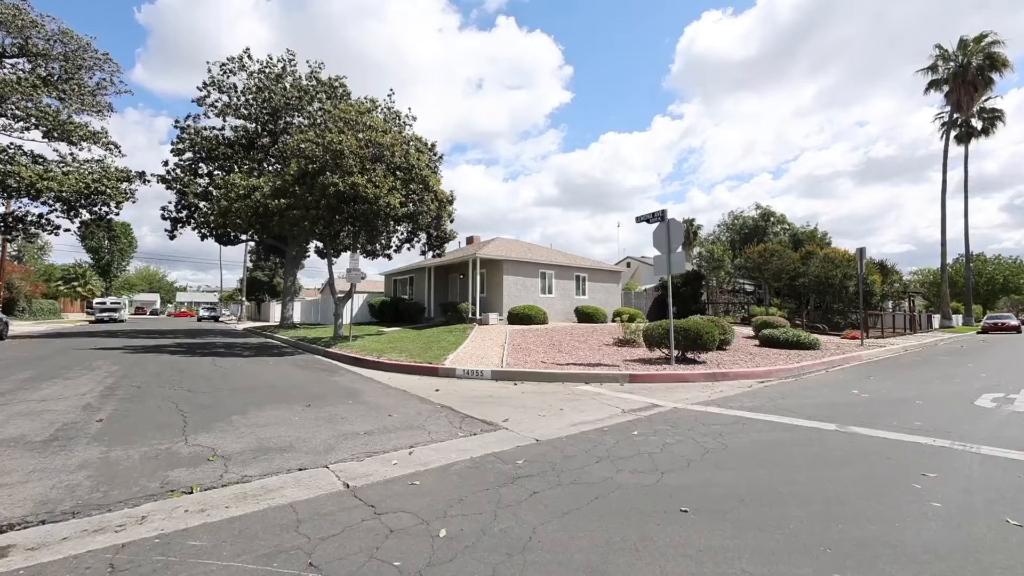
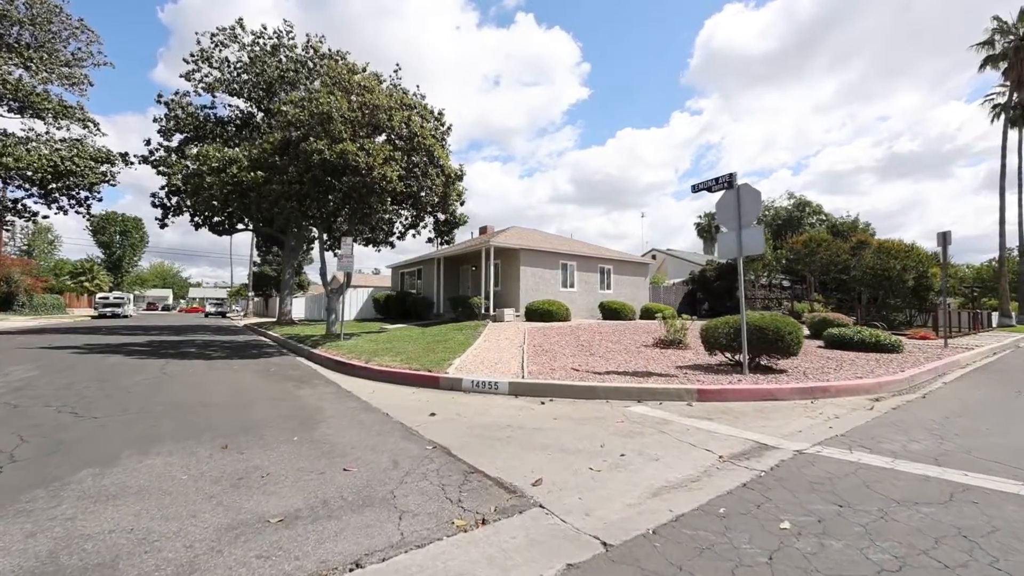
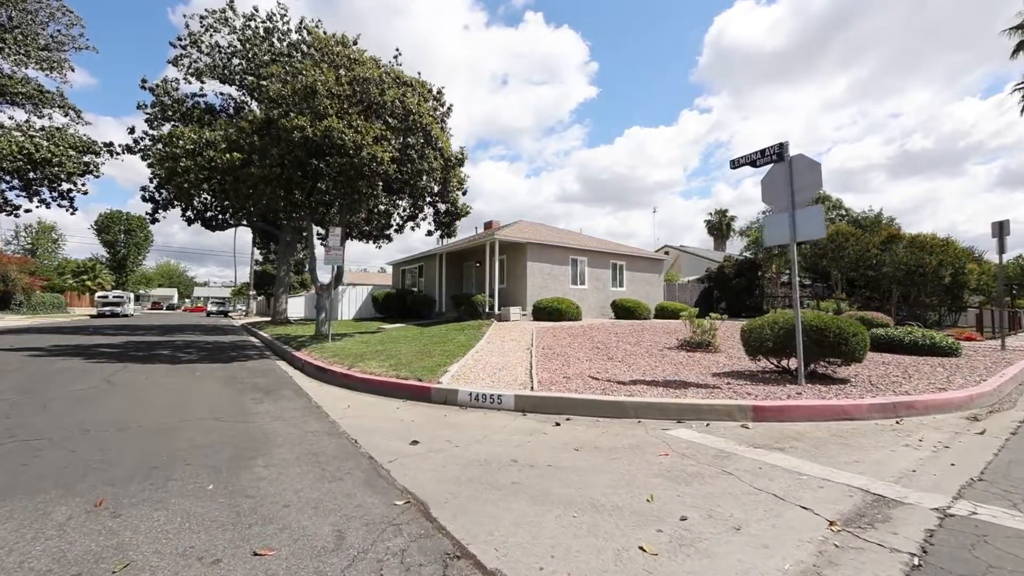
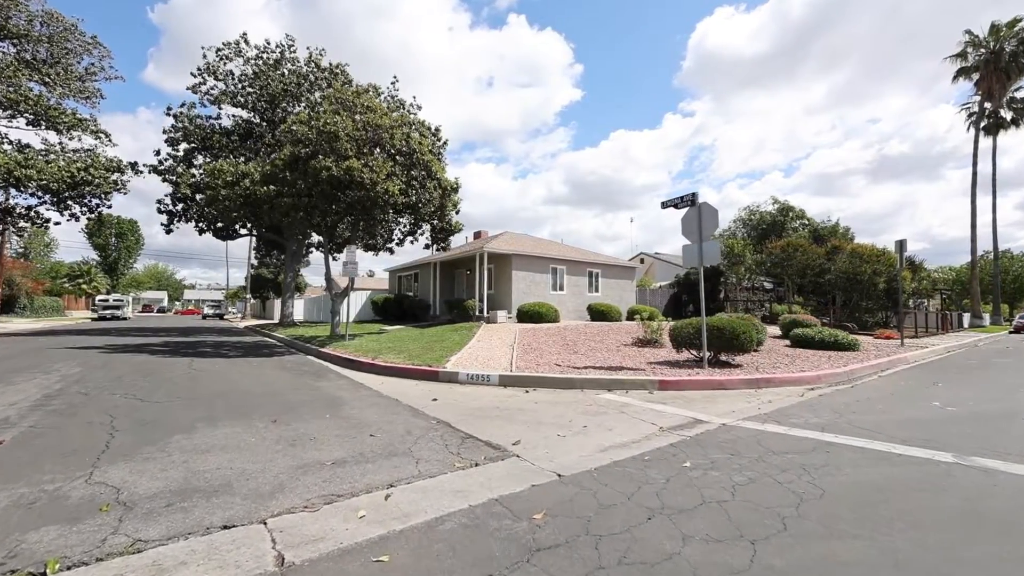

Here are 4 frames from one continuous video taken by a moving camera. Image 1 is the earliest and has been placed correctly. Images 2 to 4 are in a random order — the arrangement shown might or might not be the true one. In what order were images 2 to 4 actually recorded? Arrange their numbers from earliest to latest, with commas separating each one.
4, 2, 3
